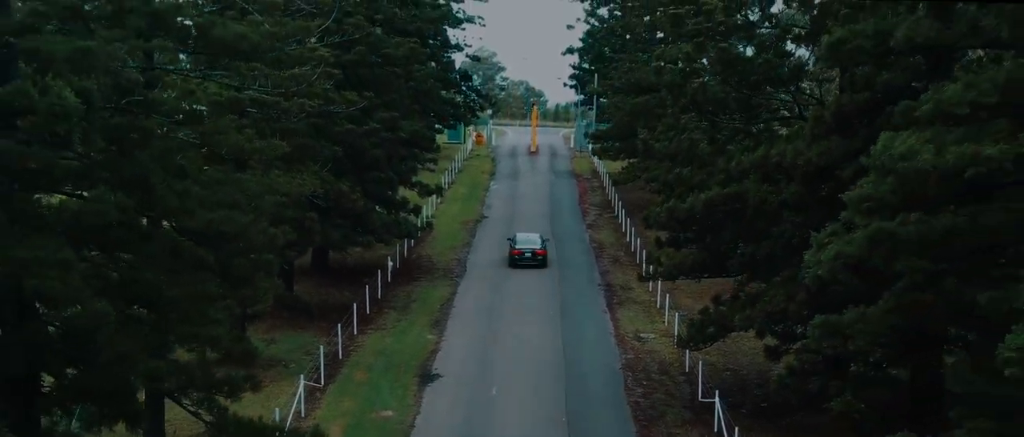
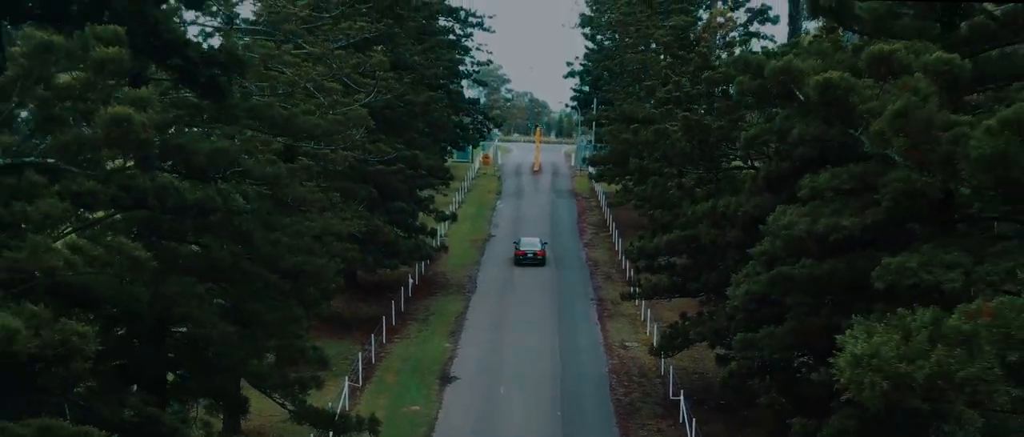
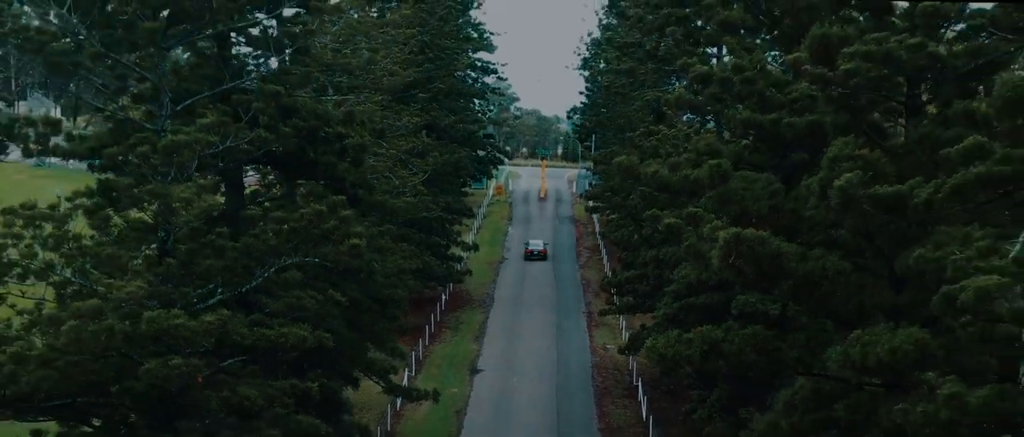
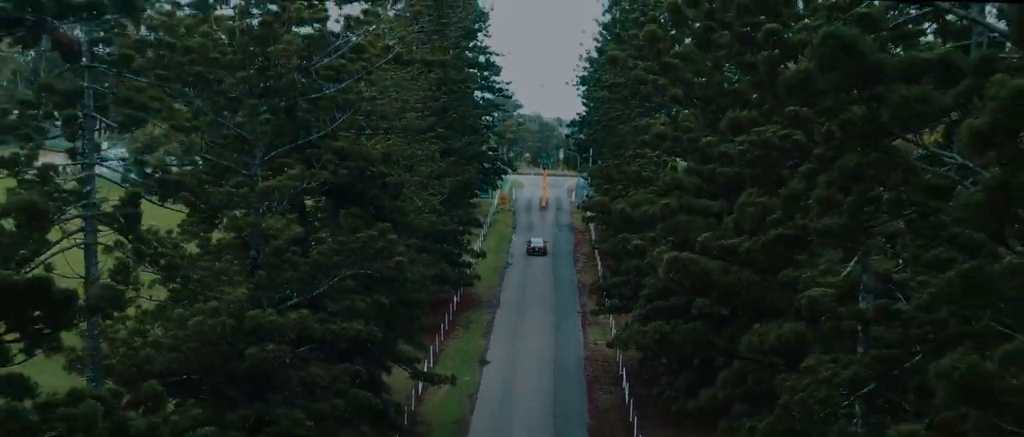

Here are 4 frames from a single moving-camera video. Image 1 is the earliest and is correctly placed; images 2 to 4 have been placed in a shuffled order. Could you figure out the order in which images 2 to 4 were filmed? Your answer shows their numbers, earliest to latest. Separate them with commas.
2, 3, 4
